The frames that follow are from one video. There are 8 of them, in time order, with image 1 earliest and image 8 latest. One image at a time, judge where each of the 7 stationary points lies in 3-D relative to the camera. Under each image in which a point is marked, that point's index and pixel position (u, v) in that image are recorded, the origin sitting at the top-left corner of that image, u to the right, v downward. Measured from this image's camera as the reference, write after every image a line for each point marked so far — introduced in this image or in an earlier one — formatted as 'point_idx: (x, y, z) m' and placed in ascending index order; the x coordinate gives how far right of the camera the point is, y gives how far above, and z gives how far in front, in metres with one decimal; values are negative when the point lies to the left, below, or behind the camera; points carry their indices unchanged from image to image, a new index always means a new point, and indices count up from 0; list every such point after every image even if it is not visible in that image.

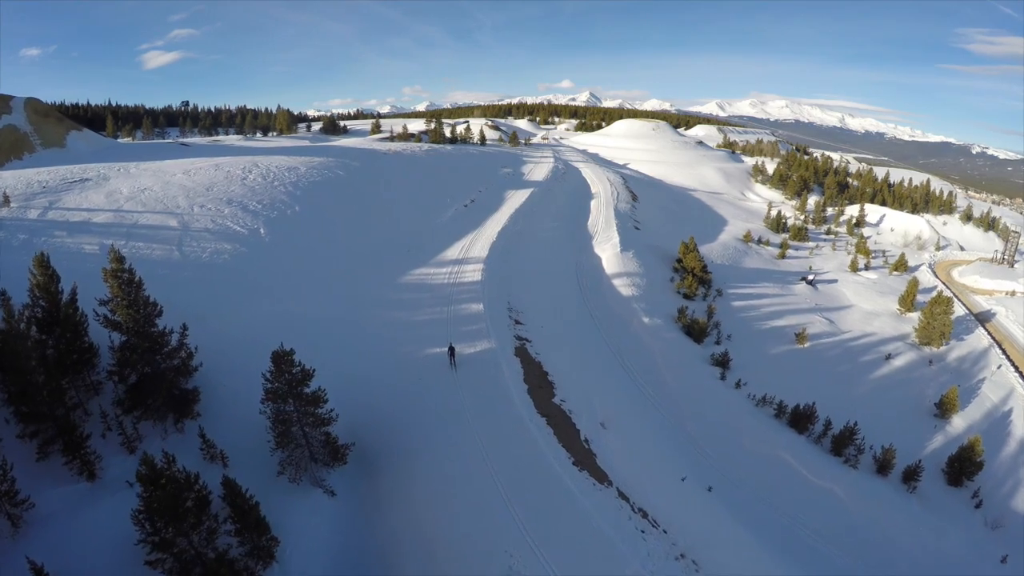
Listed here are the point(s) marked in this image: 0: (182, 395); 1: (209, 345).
0: (-10.0, -3.2, +14.0) m
1: (-10.5, -2.0, +16.1) m
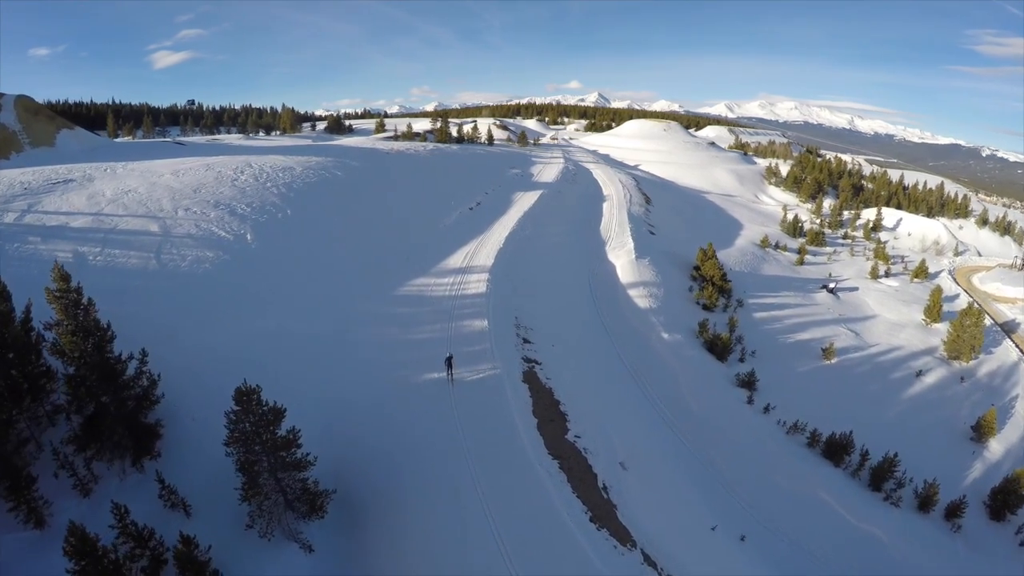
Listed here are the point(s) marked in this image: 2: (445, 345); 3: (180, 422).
0: (-9.8, -3.7, +12.2) m
1: (-10.3, -2.5, +14.3) m
2: (-2.5, -2.2, +17.2) m
3: (-9.5, -3.9, +13.3) m
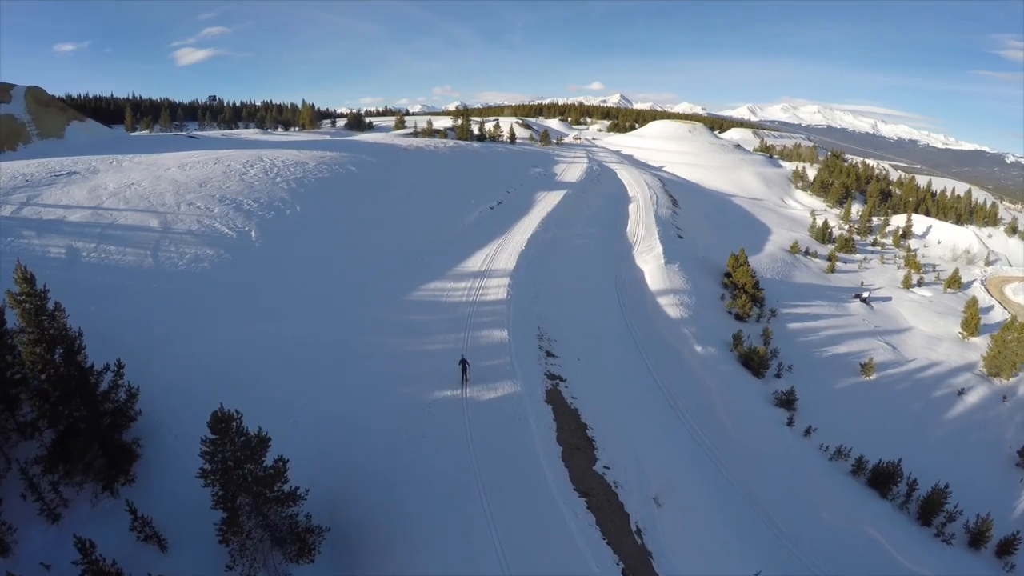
0: (-9.3, -3.8, +10.9) m
1: (-9.7, -2.5, +13.0) m
2: (-1.8, -2.4, +15.7) m
3: (-9.0, -3.9, +11.9) m
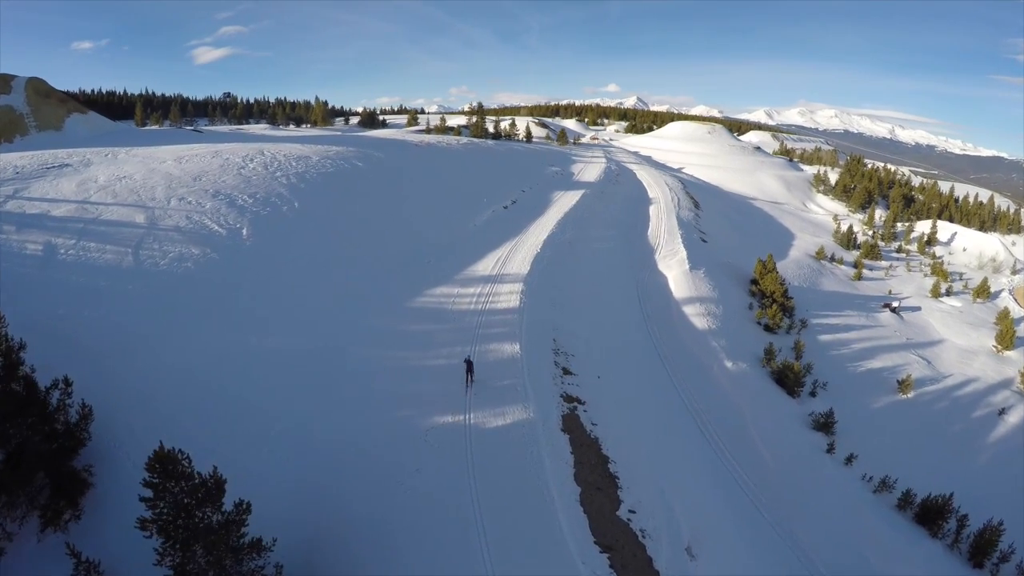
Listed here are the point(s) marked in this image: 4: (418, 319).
0: (-9.1, -3.9, +9.4) m
1: (-9.5, -2.6, +11.5) m
2: (-1.5, -2.6, +14.0) m
3: (-8.8, -4.0, +10.4) m
4: (-3.4, -1.1, +16.4) m
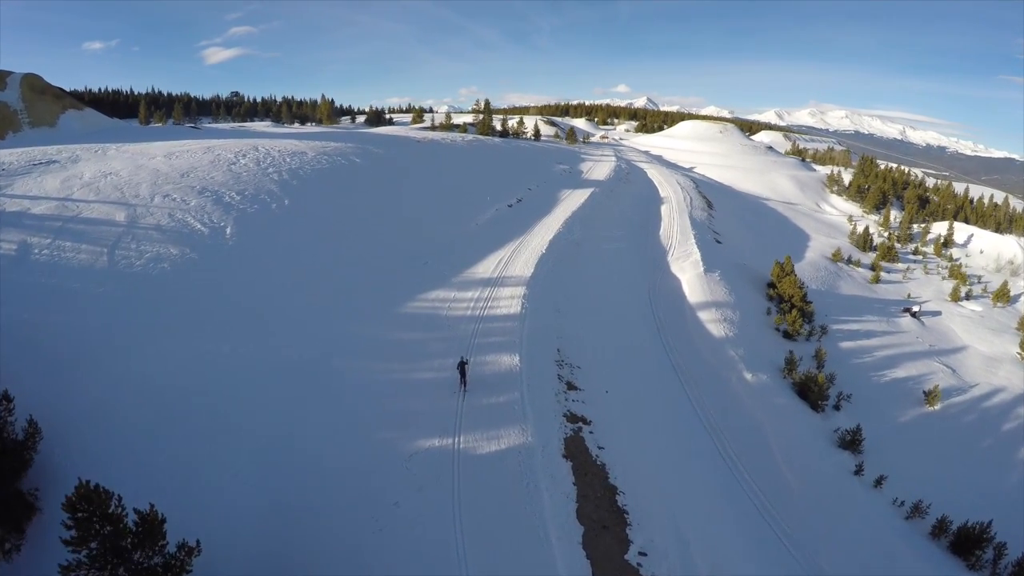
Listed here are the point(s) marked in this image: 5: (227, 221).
0: (-9.2, -4.0, +8.3) m
1: (-9.5, -2.7, +10.5) m
2: (-1.5, -2.8, +12.8) m
3: (-8.8, -4.1, +9.3) m
4: (-3.3, -1.2, +15.2) m
5: (-10.4, +2.5, +16.9) m
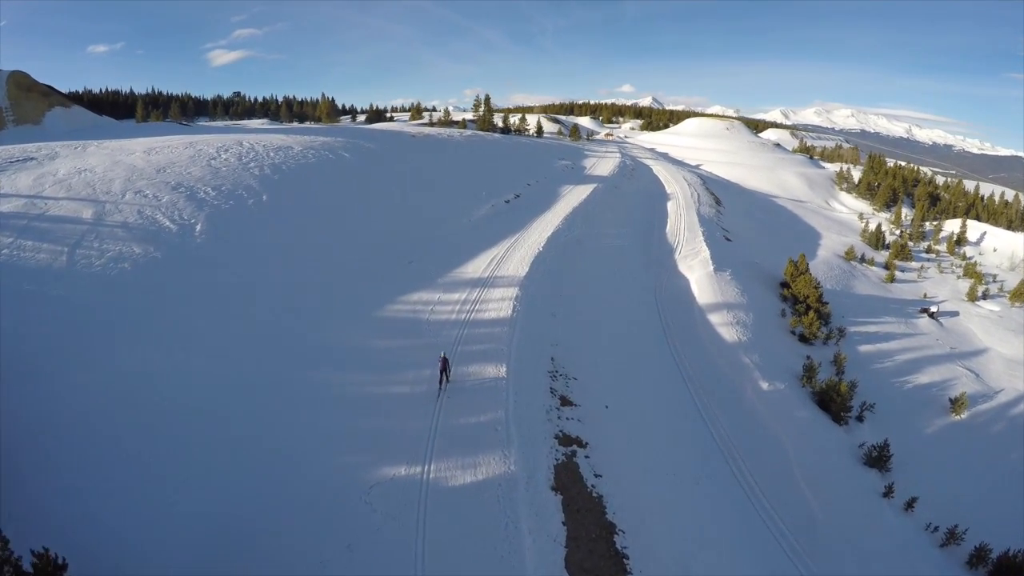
0: (-9.5, -4.0, +7.2) m
1: (-9.8, -2.7, +9.3) m
2: (-1.8, -2.8, +11.5) m
3: (-9.1, -4.2, +8.2) m
4: (-3.5, -1.3, +14.0) m
5: (-10.6, +2.4, +15.7) m
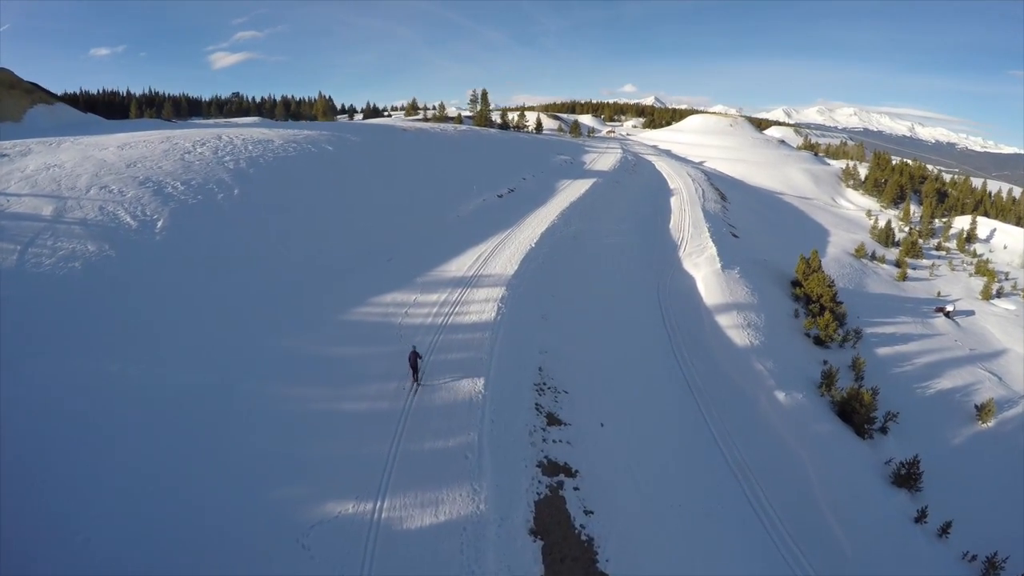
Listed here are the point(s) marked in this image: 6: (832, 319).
0: (-9.9, -4.0, +6.0) m
1: (-10.1, -2.8, +8.2) m
2: (-2.1, -2.8, +10.3) m
3: (-9.5, -4.2, +7.0) m
4: (-3.9, -1.3, +12.8) m
5: (-10.9, +2.3, +14.6) m
6: (+13.2, -1.3, +19.1) m
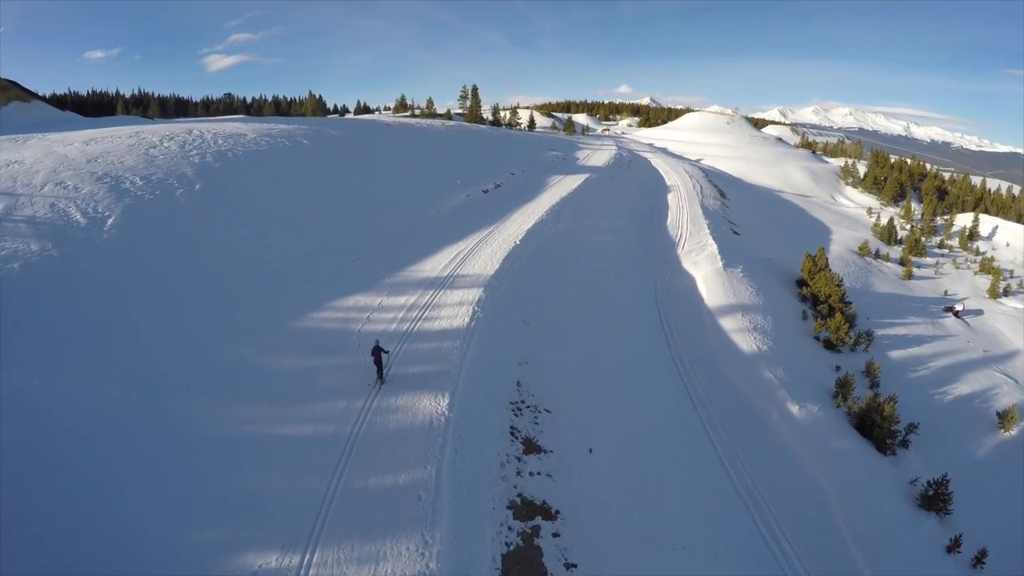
0: (-10.3, -4.1, +4.8) m
1: (-10.6, -2.8, +7.0) m
2: (-2.5, -2.8, +9.1) m
3: (-9.9, -4.3, +5.8) m
4: (-4.3, -1.3, +11.5) m
5: (-11.4, +2.2, +13.4) m
6: (+12.8, -1.3, +17.8) m
